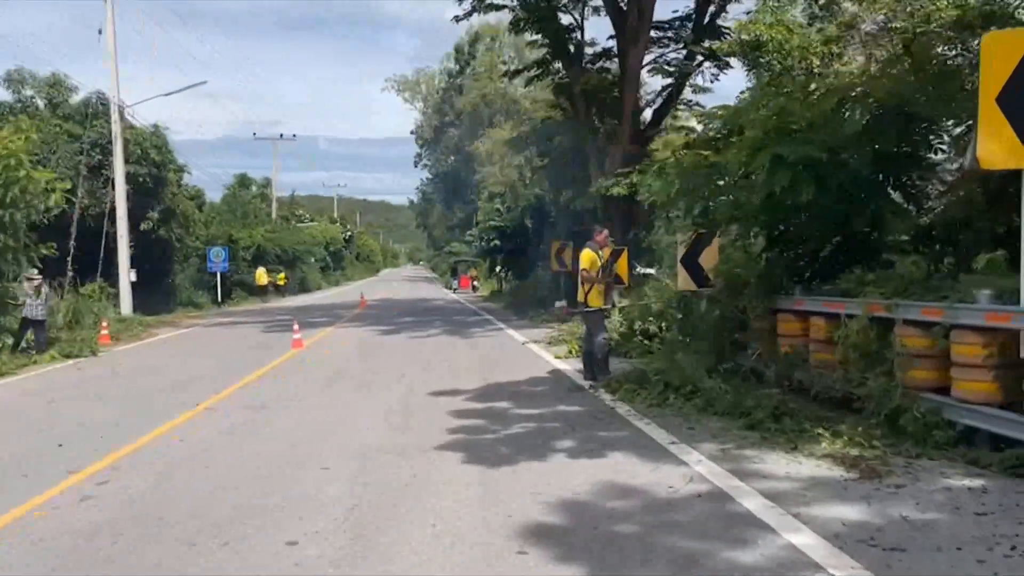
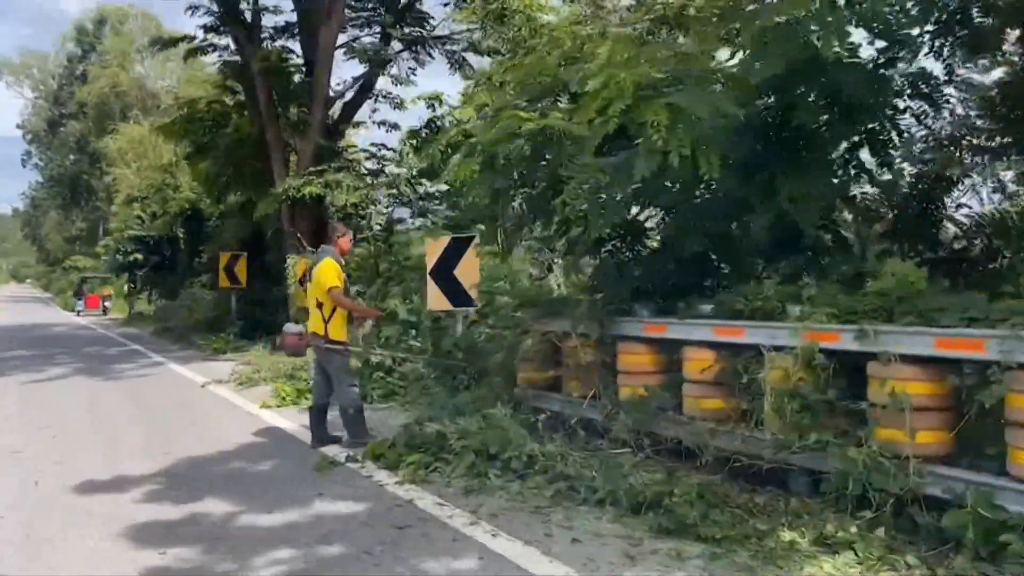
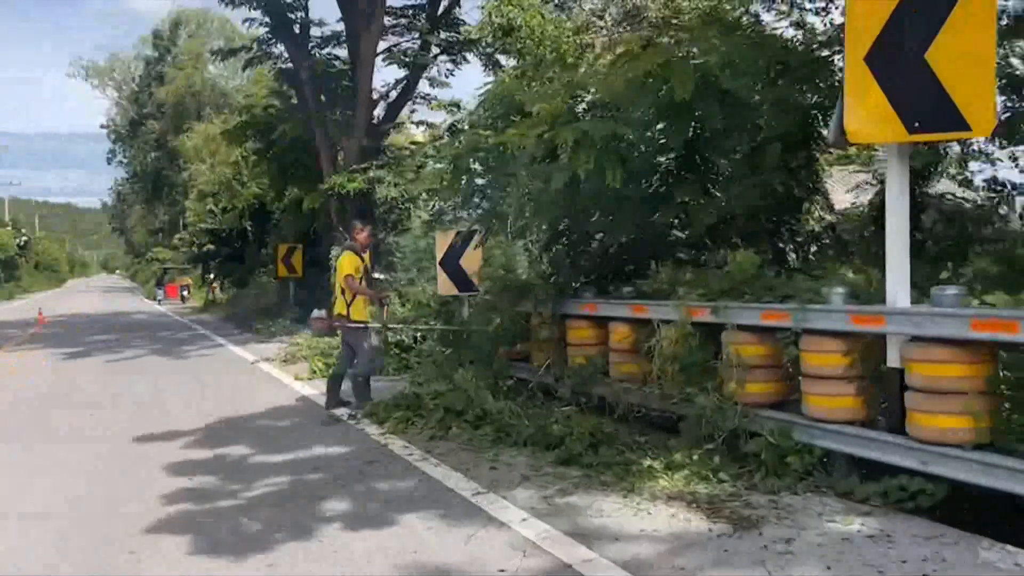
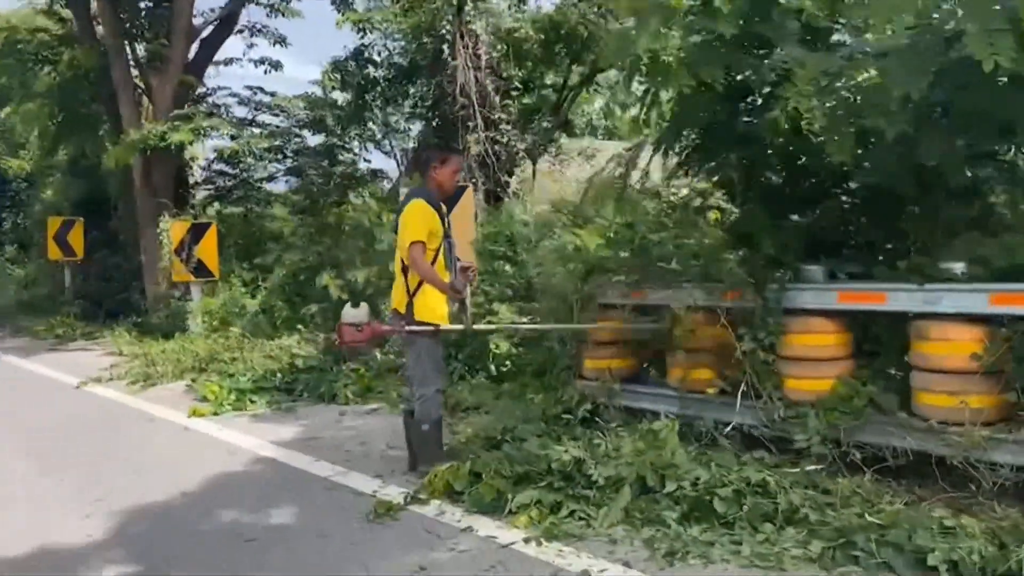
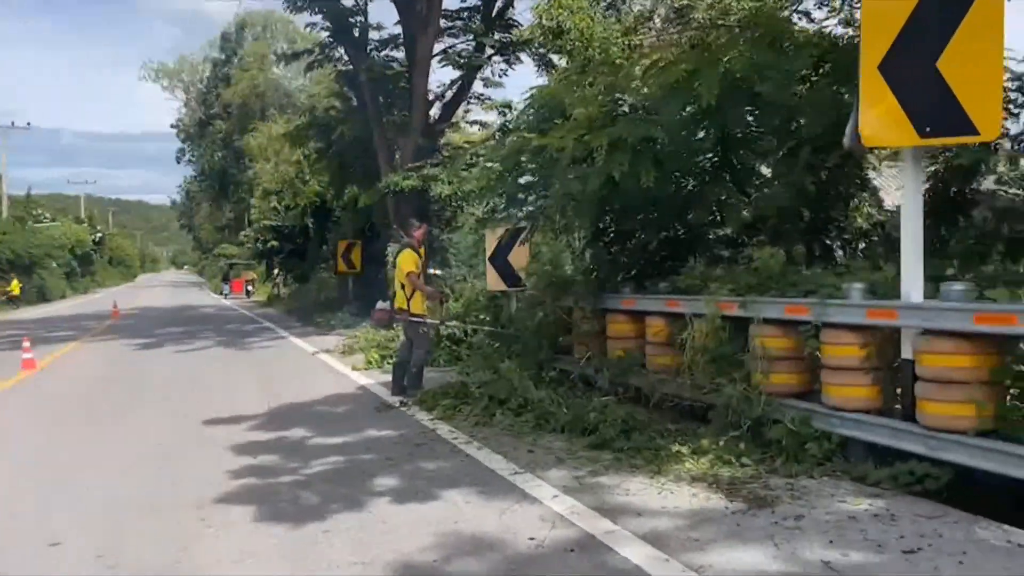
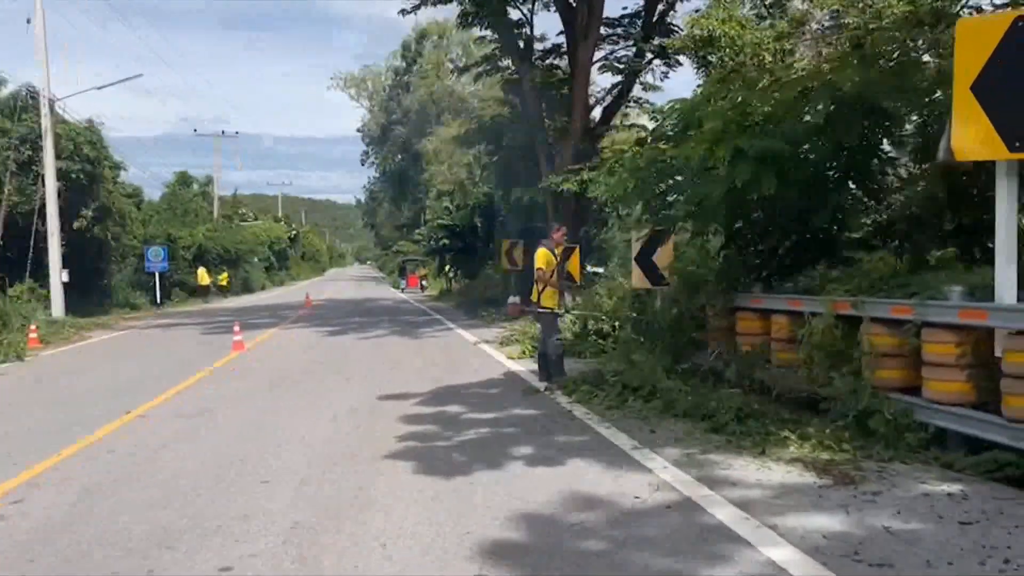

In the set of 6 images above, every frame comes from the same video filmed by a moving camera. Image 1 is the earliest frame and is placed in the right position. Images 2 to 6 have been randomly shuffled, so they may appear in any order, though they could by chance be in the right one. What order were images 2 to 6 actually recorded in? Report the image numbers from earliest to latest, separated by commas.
6, 5, 3, 2, 4
